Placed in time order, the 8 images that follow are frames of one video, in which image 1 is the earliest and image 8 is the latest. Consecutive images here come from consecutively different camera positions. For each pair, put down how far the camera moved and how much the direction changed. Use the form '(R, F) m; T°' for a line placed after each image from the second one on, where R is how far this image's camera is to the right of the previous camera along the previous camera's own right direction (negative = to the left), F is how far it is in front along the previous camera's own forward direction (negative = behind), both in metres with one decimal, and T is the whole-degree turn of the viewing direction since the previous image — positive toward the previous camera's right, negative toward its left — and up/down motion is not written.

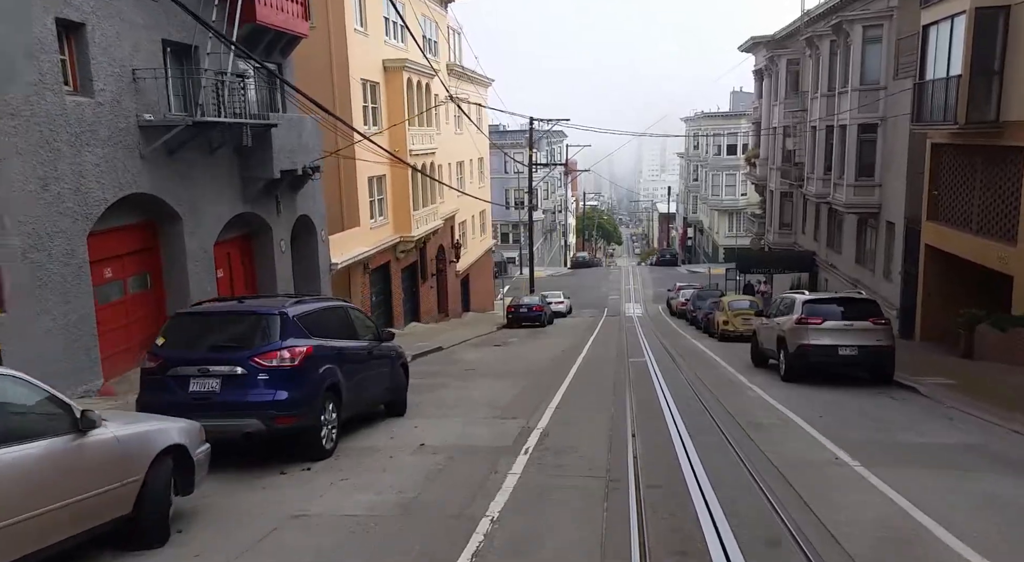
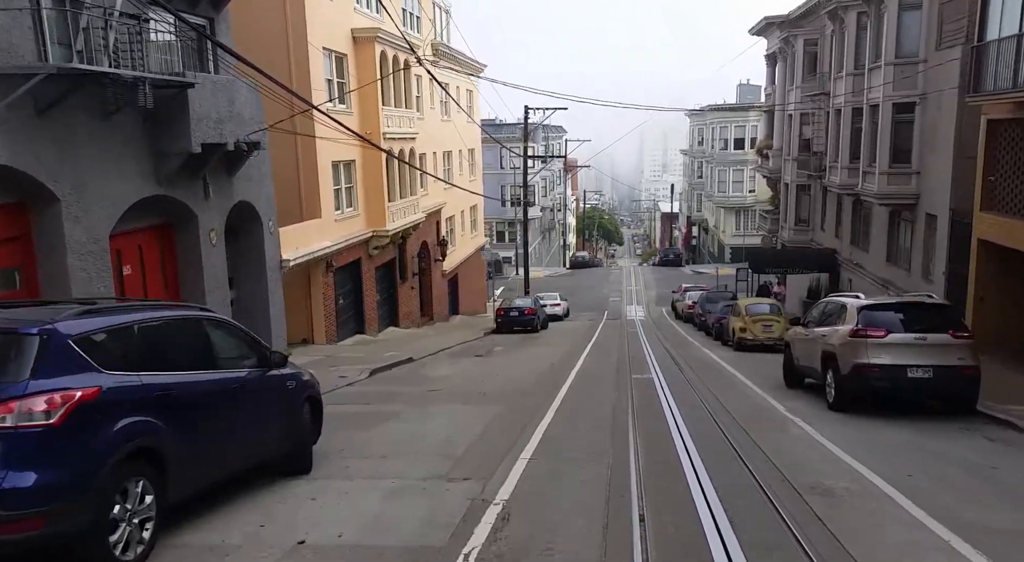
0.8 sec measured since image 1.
(+0.4, +3.2) m; 0°
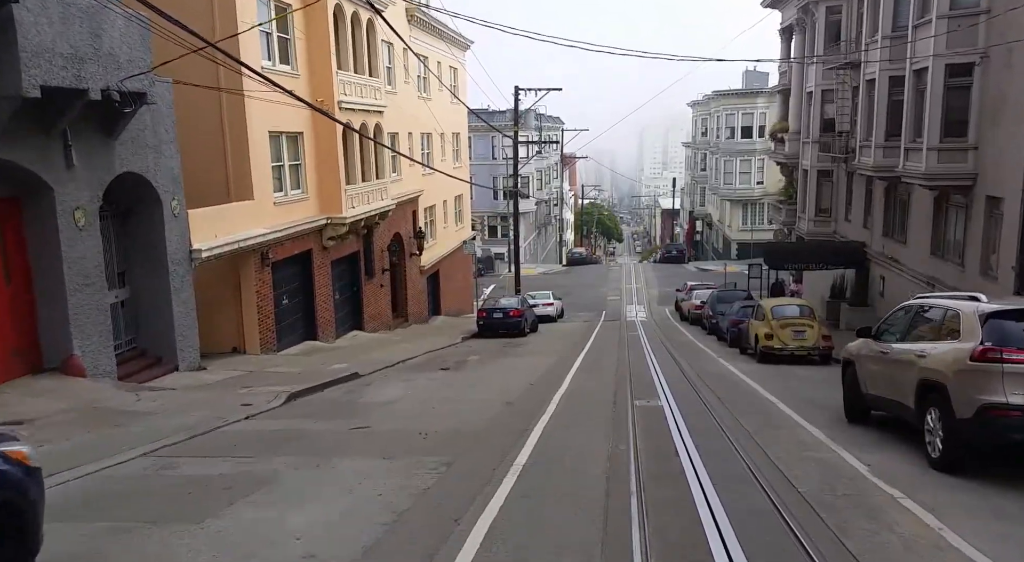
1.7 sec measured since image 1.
(+0.5, +3.7) m; 0°
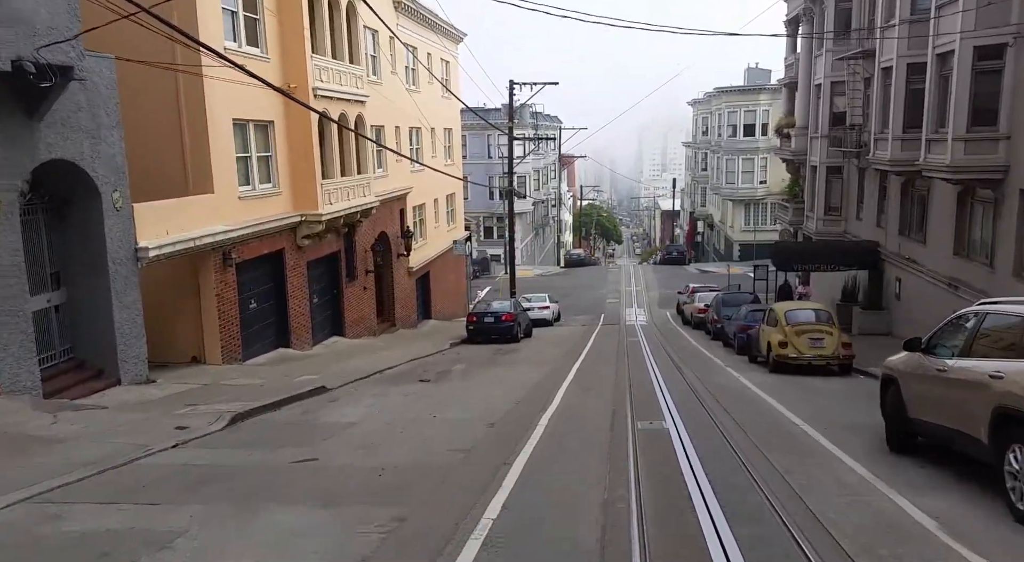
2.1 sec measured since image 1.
(+0.2, +1.6) m; 0°
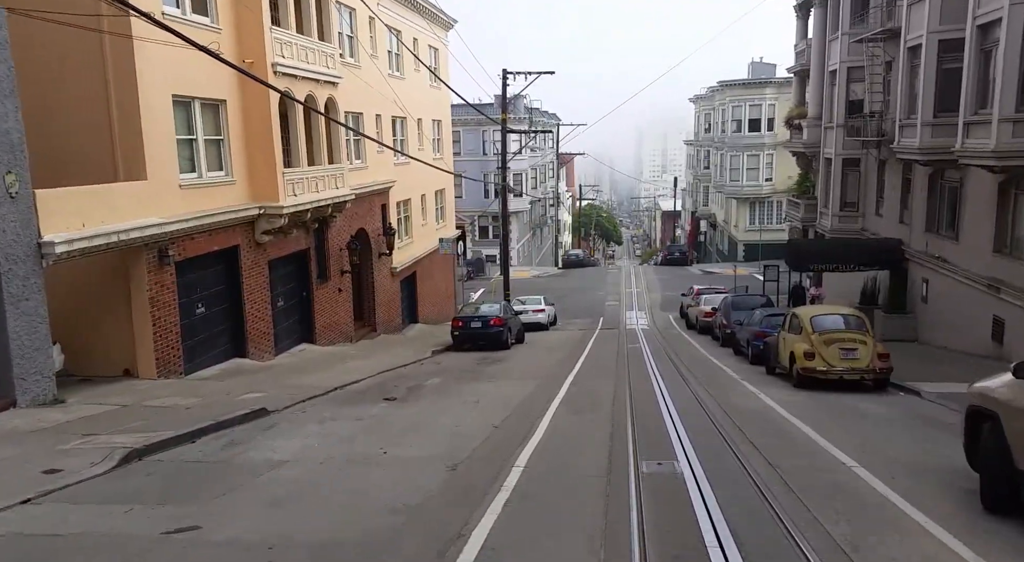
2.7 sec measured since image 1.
(+0.3, +2.2) m; 0°
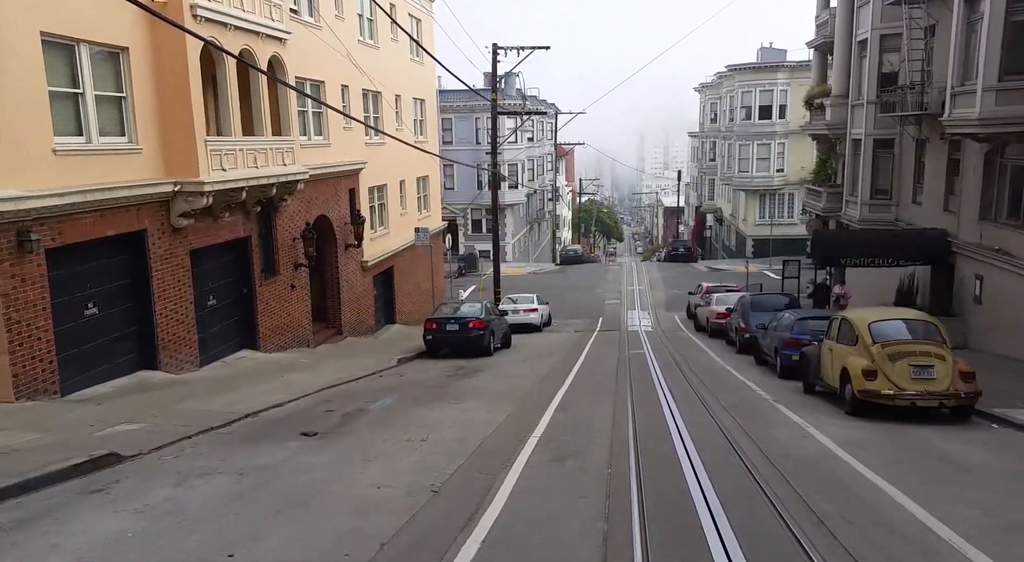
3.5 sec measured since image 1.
(+0.4, +3.2) m; 0°
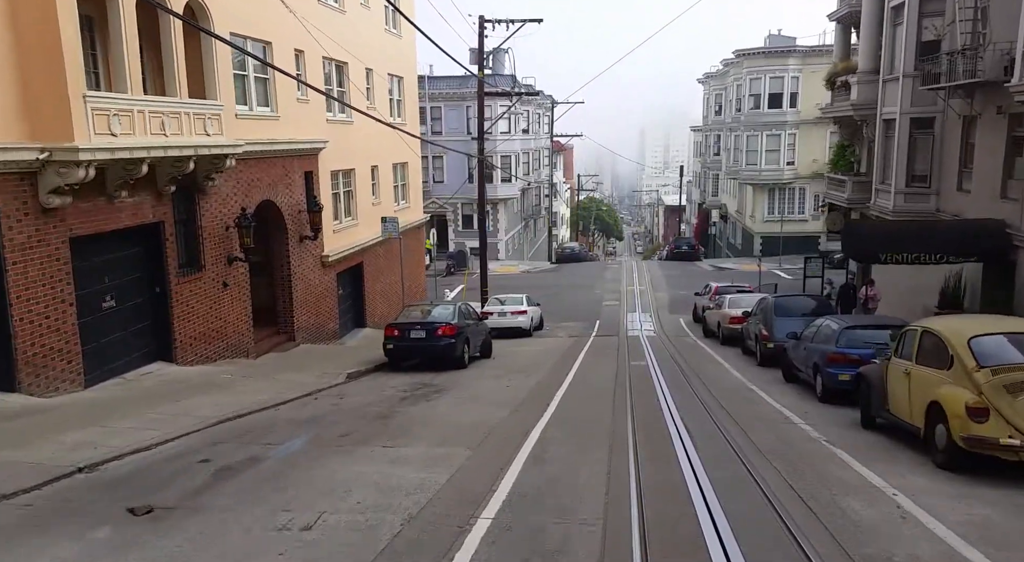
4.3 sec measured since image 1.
(+0.4, +3.1) m; 0°
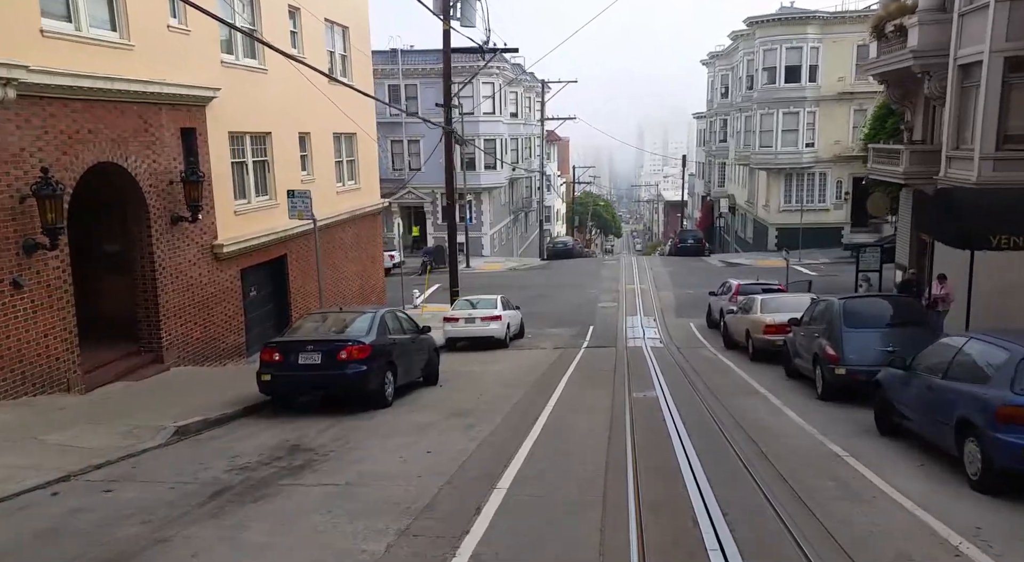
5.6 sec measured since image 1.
(+0.7, +5.3) m; 0°
